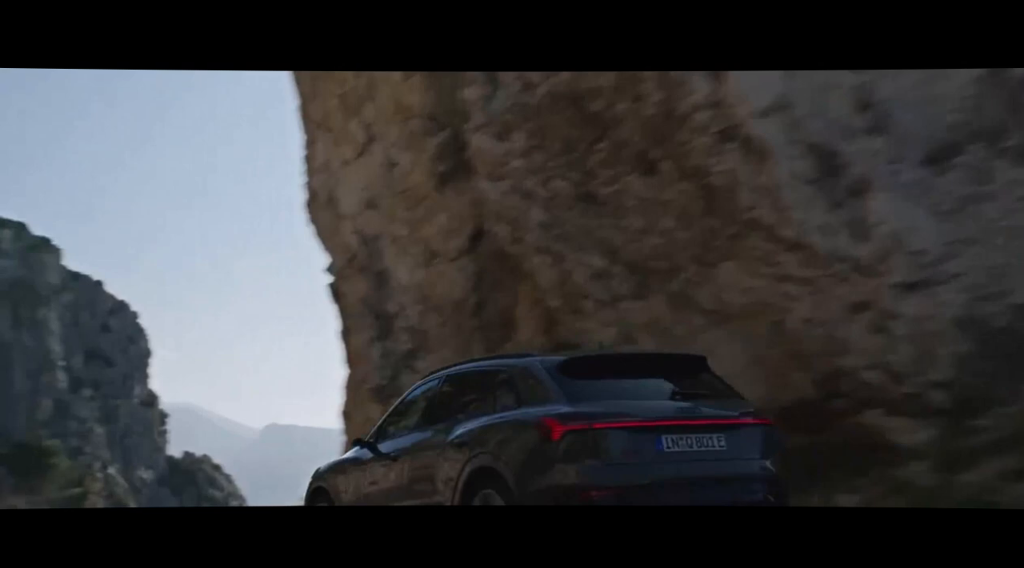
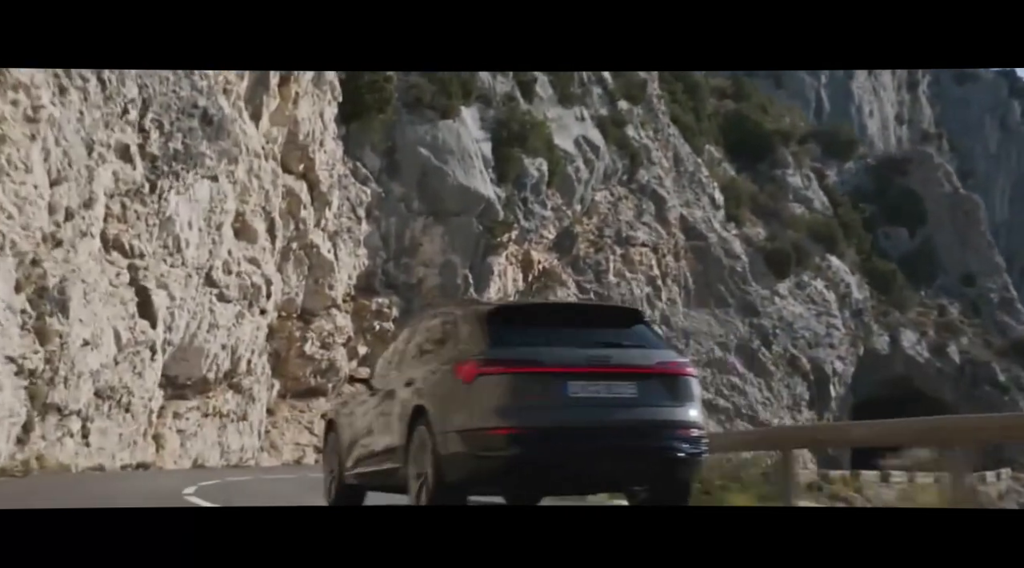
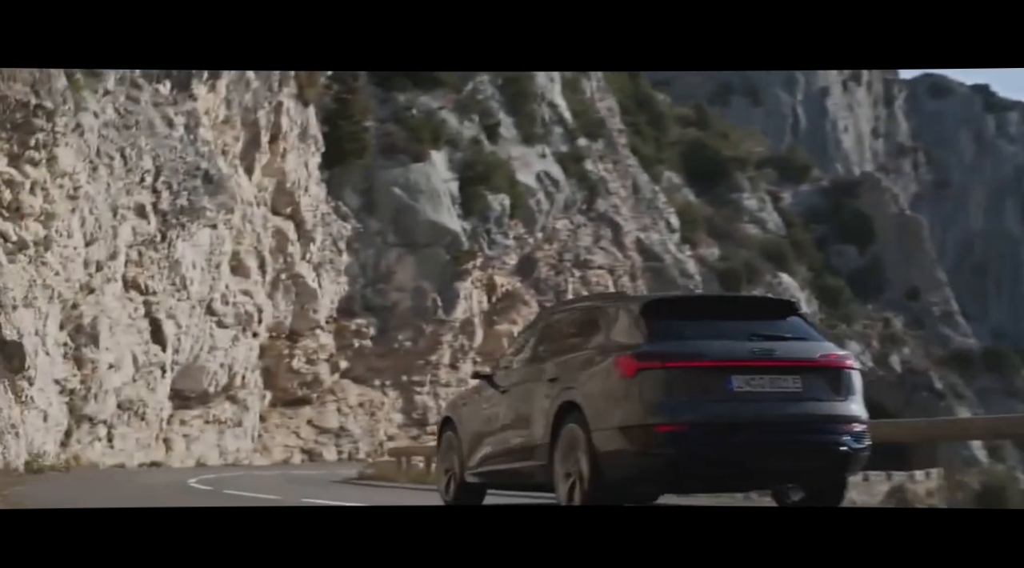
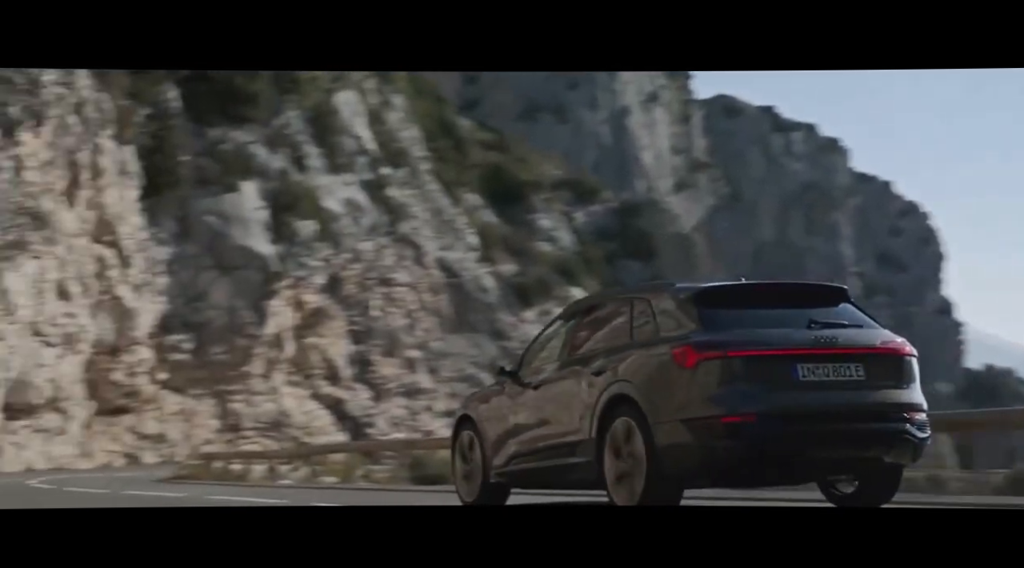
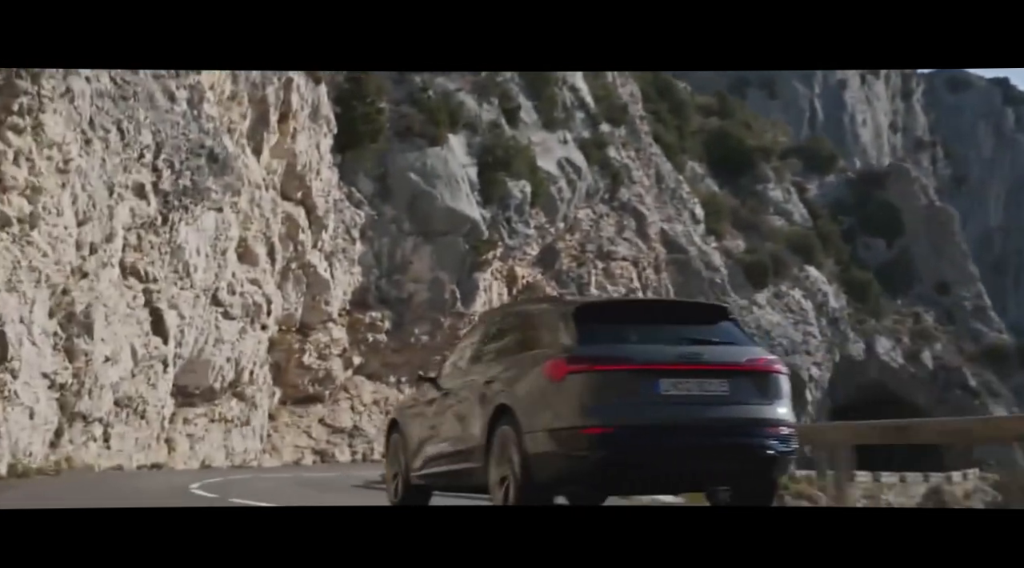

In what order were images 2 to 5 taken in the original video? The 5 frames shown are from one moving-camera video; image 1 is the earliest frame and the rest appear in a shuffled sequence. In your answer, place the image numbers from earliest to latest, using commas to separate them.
4, 3, 5, 2
